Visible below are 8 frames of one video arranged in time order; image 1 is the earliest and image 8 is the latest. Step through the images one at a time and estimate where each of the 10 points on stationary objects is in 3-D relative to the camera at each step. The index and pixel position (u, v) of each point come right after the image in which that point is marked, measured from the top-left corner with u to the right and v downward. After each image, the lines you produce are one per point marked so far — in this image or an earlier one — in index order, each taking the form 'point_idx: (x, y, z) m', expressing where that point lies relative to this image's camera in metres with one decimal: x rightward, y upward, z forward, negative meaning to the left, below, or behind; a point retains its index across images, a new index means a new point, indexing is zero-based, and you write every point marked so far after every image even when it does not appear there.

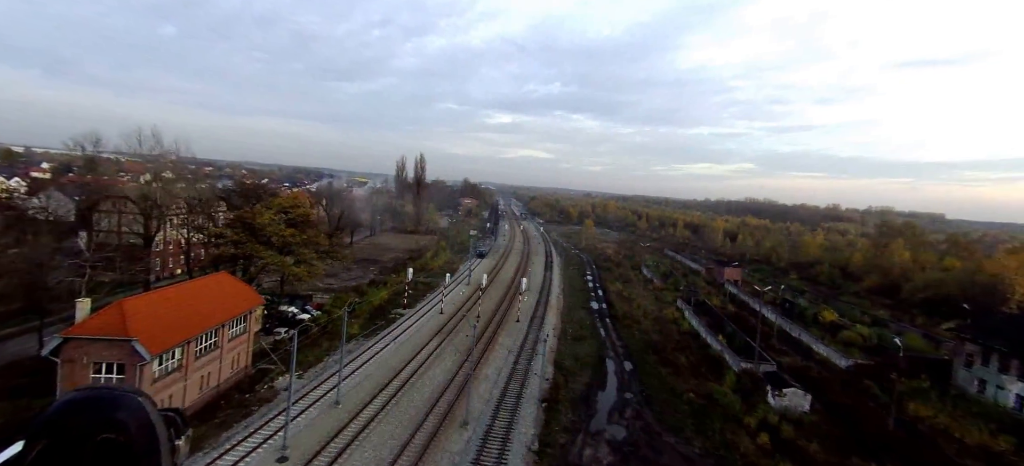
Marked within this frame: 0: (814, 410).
0: (+10.1, -5.9, +17.0) m
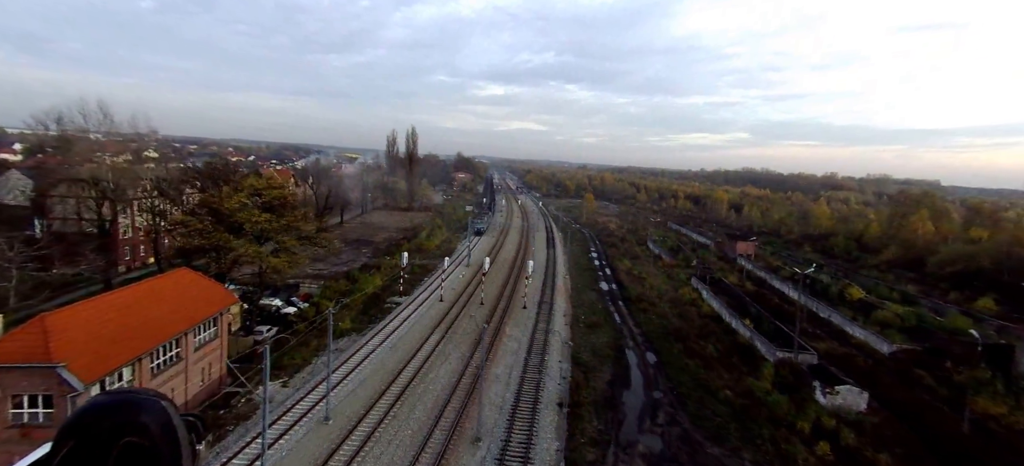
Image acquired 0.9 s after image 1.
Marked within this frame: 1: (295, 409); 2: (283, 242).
0: (+10.6, -5.2, +15.0) m
1: (-5.8, -4.7, +13.7) m
2: (-8.3, -0.4, +18.6) m
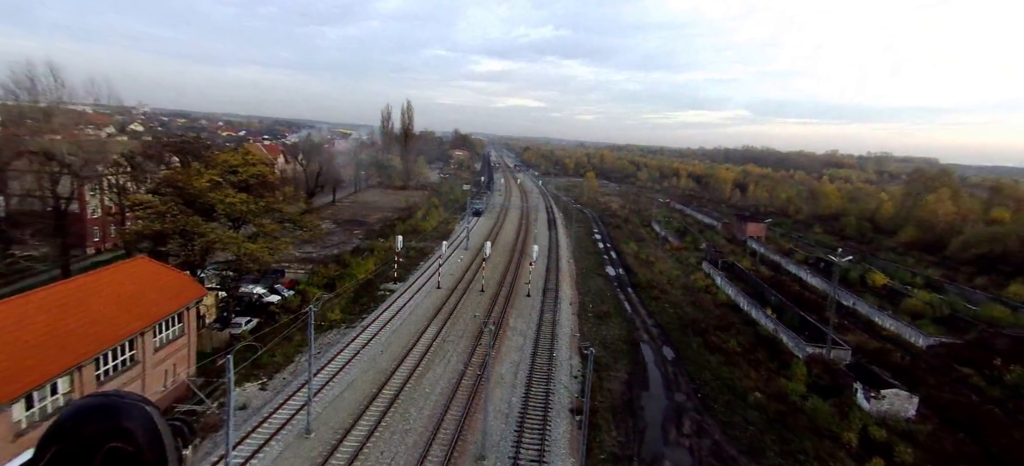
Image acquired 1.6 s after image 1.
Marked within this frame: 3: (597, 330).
0: (+10.7, -4.8, +13.4) m
1: (-5.7, -4.4, +12.0) m
2: (-8.1, +0.2, +16.6) m
3: (+3.3, -3.8, +19.8) m
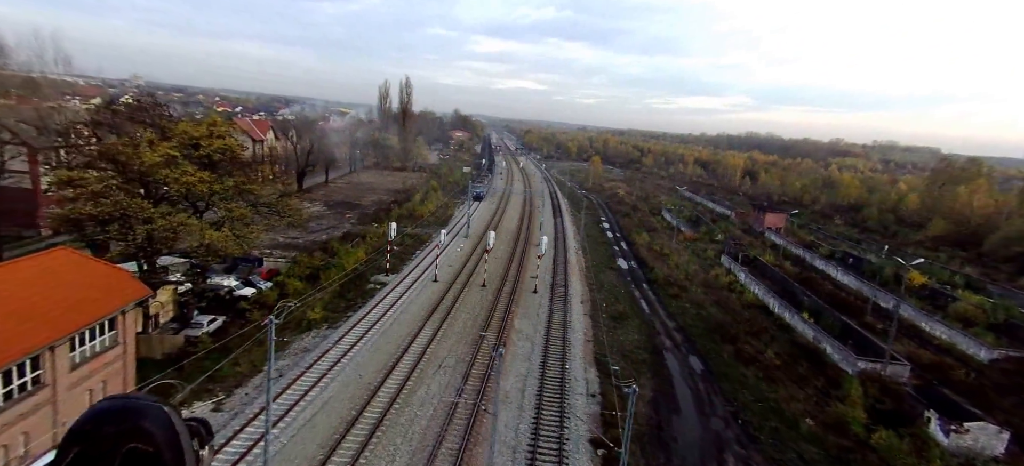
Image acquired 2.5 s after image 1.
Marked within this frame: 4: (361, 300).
0: (+10.9, -4.9, +11.1) m
1: (-5.5, -4.2, +9.7) m
2: (-7.9, +0.6, +14.1) m
3: (+3.5, -3.5, +17.5) m
4: (-5.6, -2.5, +18.9) m
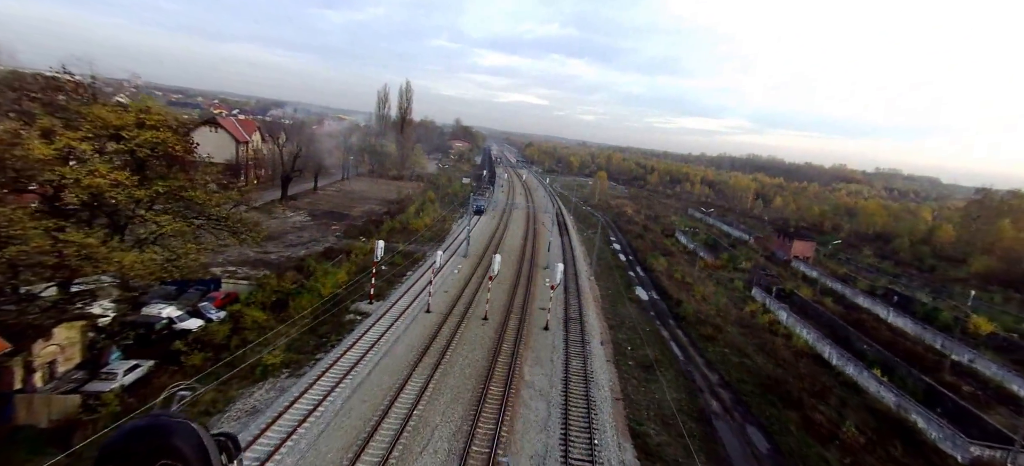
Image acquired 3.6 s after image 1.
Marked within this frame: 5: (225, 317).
0: (+11.2, -5.9, +7.7) m
1: (-5.2, -4.5, +6.2) m
2: (-7.5, +0.1, +10.7) m
3: (+3.7, -4.4, +14.1) m
4: (-5.3, -3.1, +15.4) m
5: (-8.3, -2.4, +14.6) m
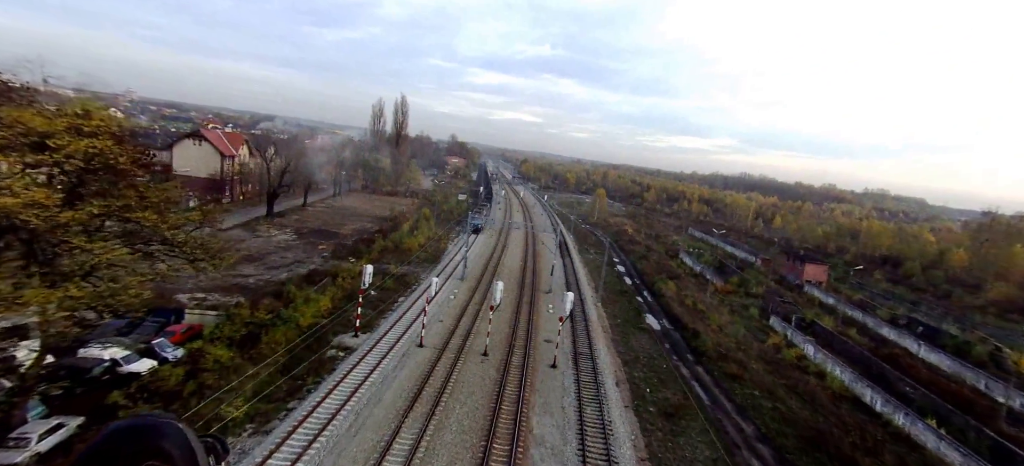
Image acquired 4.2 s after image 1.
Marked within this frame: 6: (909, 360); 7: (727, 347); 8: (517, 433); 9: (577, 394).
0: (+11.4, -6.5, +5.8) m
1: (-4.9, -4.9, +4.1) m
2: (-7.2, -0.4, +8.8) m
3: (+3.9, -5.1, +12.1) m
4: (-5.2, -3.8, +13.4) m
5: (-8.1, -3.0, +12.5) m
6: (+15.3, -4.9, +19.5) m
7: (+8.3, -4.4, +19.6) m
8: (+0.2, -4.5, +11.6) m
9: (+1.8, -4.5, +14.3) m
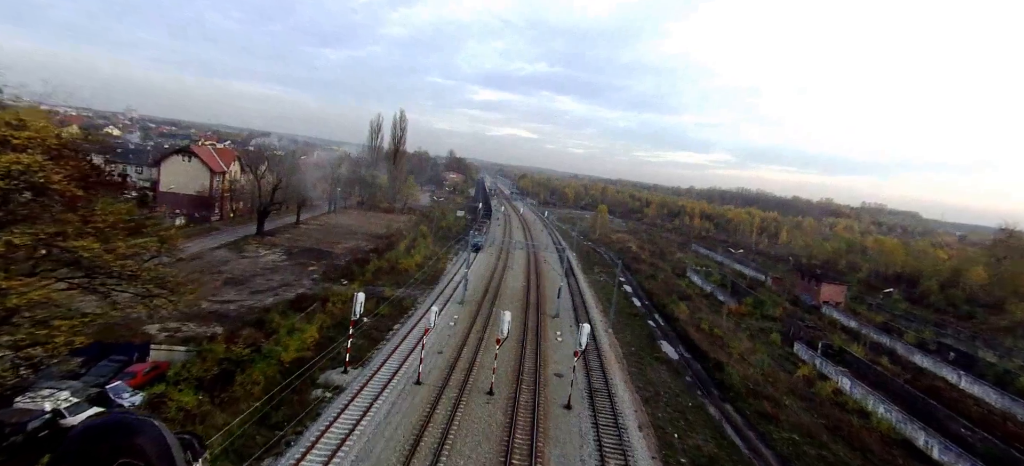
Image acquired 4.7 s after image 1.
0: (+11.7, -6.8, +4.0) m
1: (-4.6, -5.3, +2.3) m
2: (-6.9, -0.9, +7.1) m
3: (+4.2, -5.7, +10.3) m
4: (-4.9, -4.4, +11.6) m
5: (-7.8, -3.6, +10.7) m
6: (+15.5, -5.6, +17.8) m
7: (+8.5, -5.2, +17.9) m
8: (+0.4, -5.1, +9.8) m
9: (+2.1, -5.2, +12.5) m
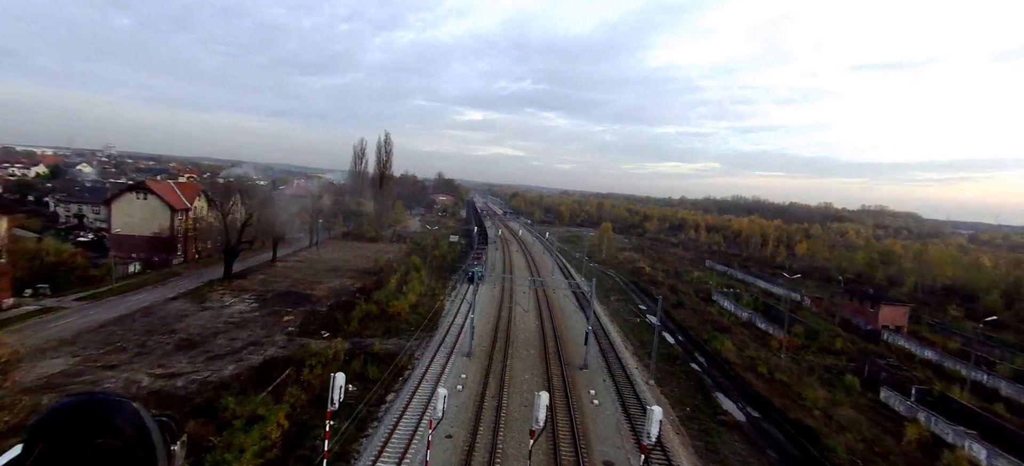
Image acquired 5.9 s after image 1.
0: (+12.9, -6.9, -0.2) m
1: (-3.4, -6.1, -2.2) m
2: (-6.1, -2.0, +2.8) m
3: (+5.2, -6.4, +6.0) m
4: (-3.9, -5.6, +7.2) m
5: (-6.9, -4.9, +6.3) m
6: (+16.4, -6.1, +13.7) m
7: (+9.4, -5.9, +13.7) m
8: (+1.5, -6.0, +5.5) m
9: (+3.1, -6.0, +8.2) m
